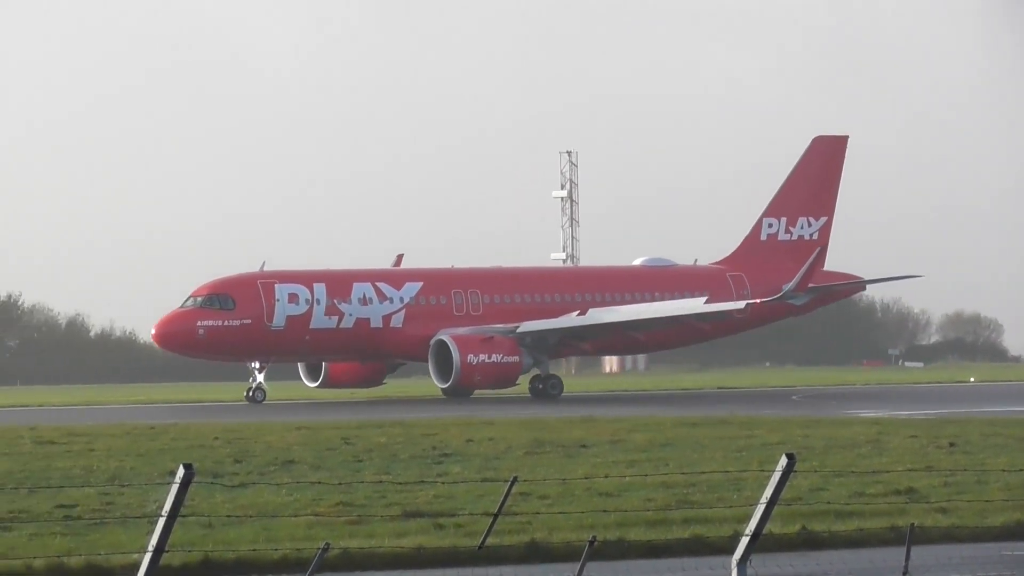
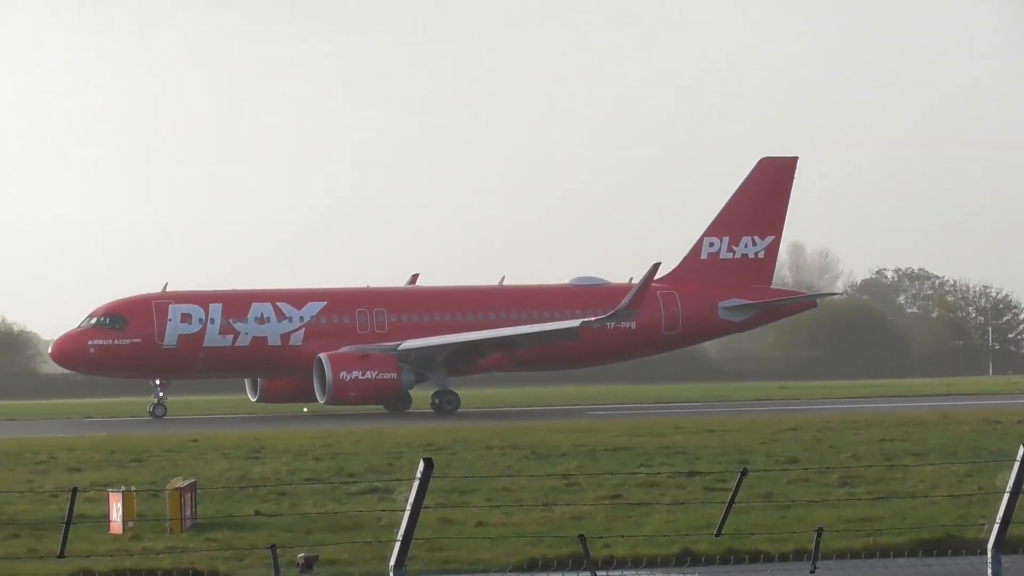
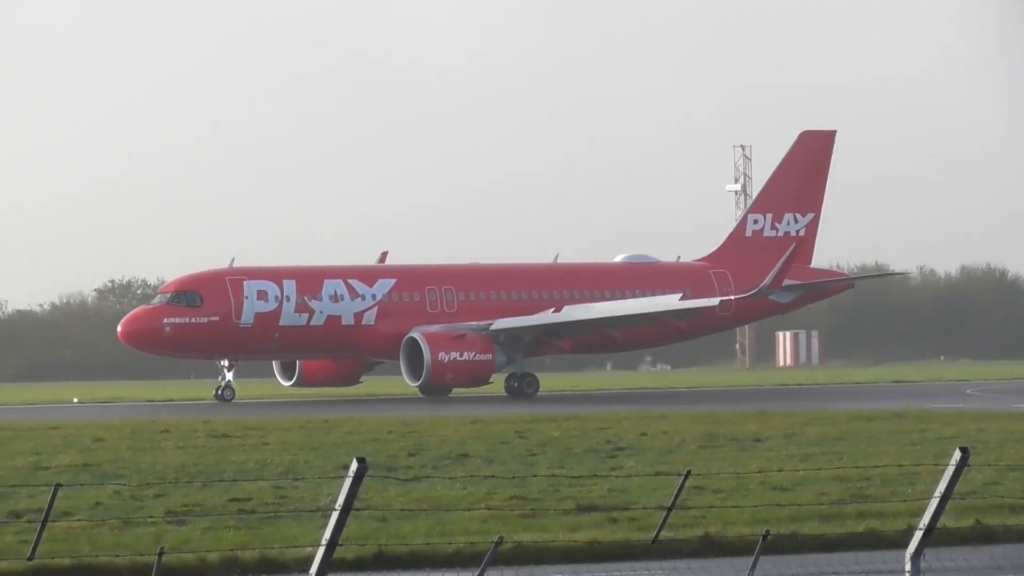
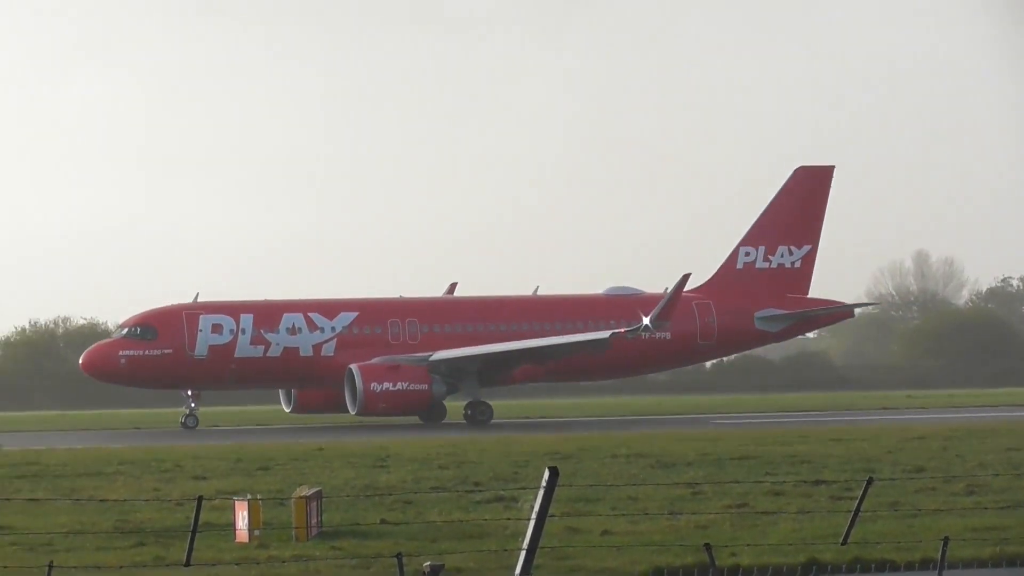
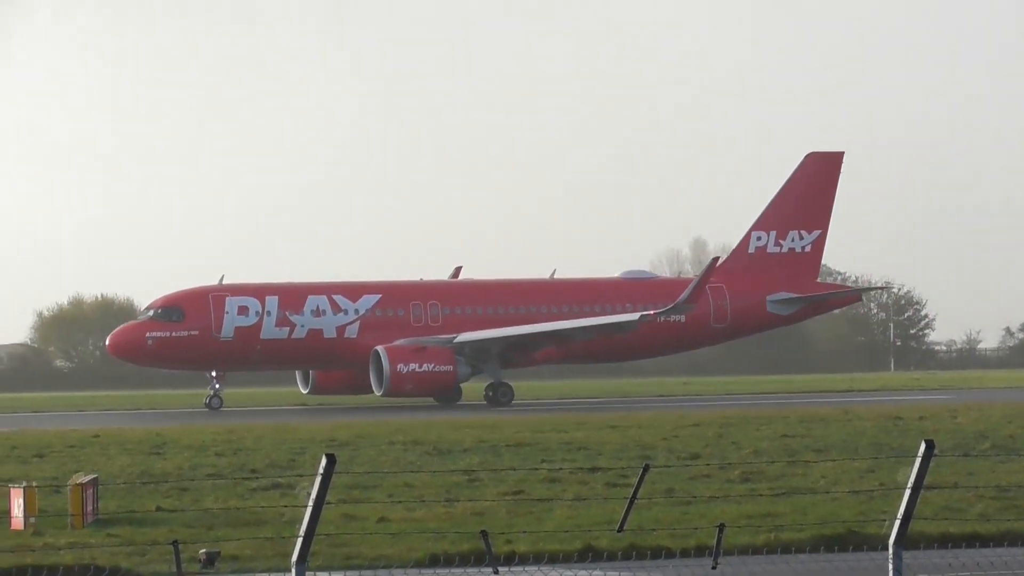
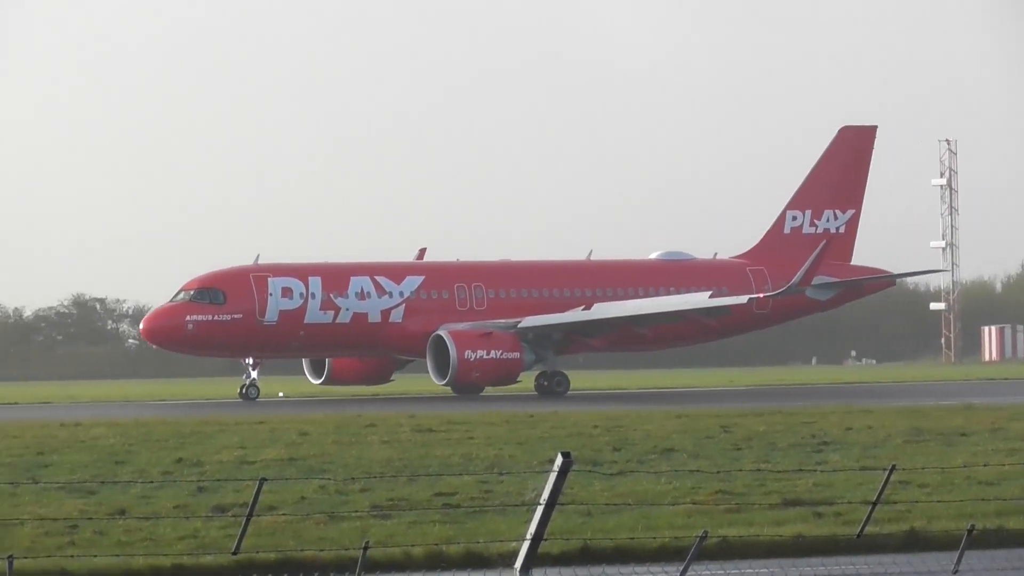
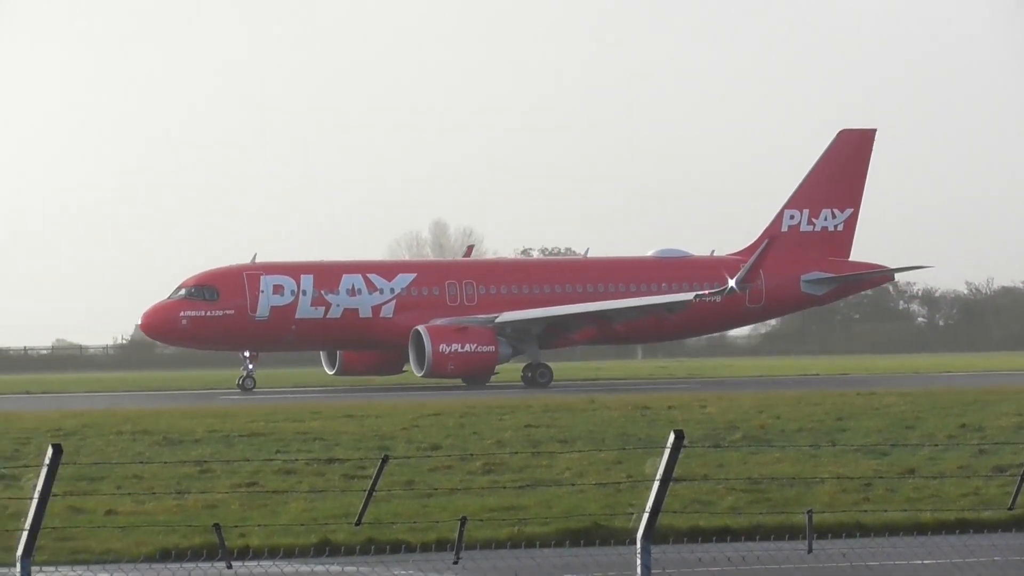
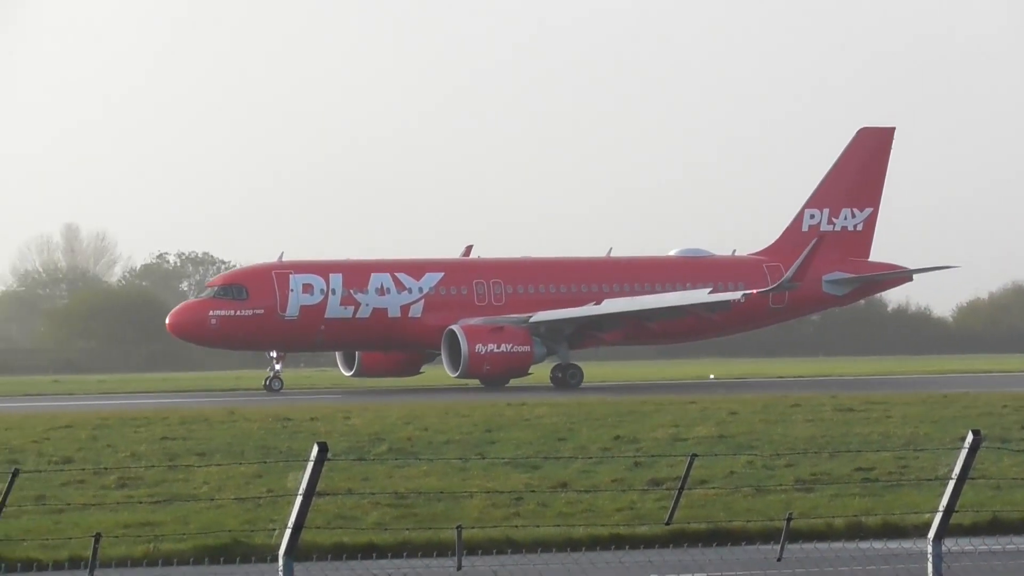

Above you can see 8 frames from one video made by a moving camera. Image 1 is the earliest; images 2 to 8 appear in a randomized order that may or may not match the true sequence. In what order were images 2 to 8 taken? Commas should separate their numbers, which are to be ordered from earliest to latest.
3, 6, 8, 7, 5, 2, 4
